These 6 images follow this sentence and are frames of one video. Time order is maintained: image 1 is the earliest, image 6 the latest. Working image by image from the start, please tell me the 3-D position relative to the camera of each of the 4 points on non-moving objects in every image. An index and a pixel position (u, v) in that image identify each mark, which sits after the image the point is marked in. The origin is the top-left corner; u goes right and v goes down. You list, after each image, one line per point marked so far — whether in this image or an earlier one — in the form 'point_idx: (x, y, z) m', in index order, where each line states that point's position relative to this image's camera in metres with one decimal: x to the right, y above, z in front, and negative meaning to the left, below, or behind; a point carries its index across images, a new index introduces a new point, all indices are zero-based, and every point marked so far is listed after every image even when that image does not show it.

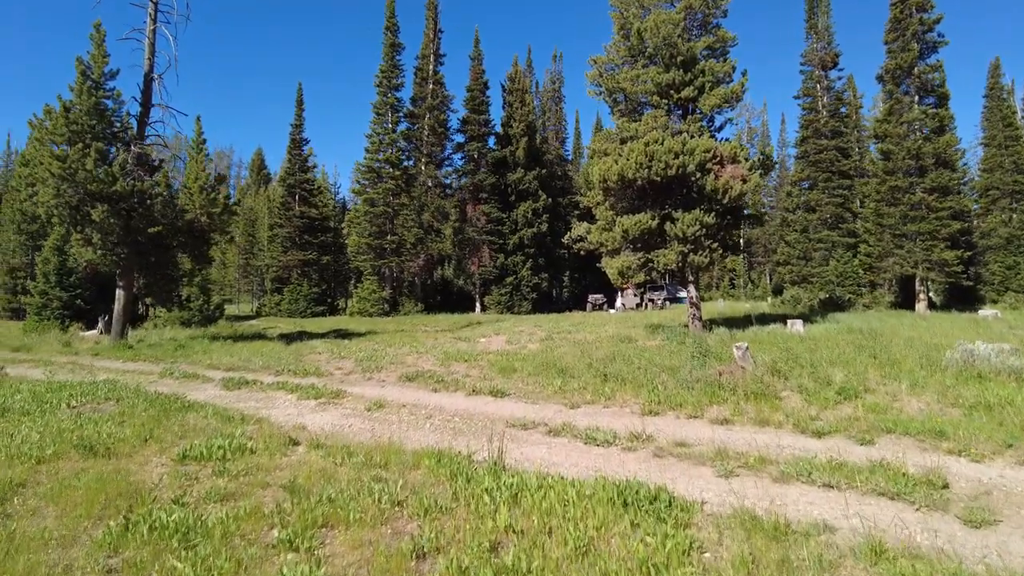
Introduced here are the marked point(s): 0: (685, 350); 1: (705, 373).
0: (+3.4, -1.2, +12.9) m
1: (+2.9, -1.3, +9.8) m
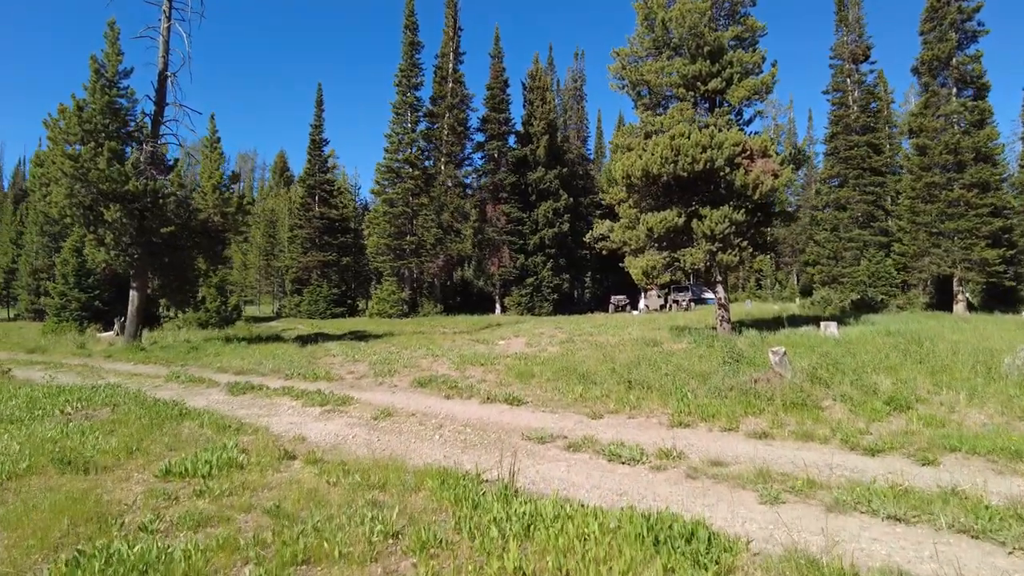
0: (+3.8, -1.3, +12.1) m
1: (+3.1, -1.3, +9.0) m
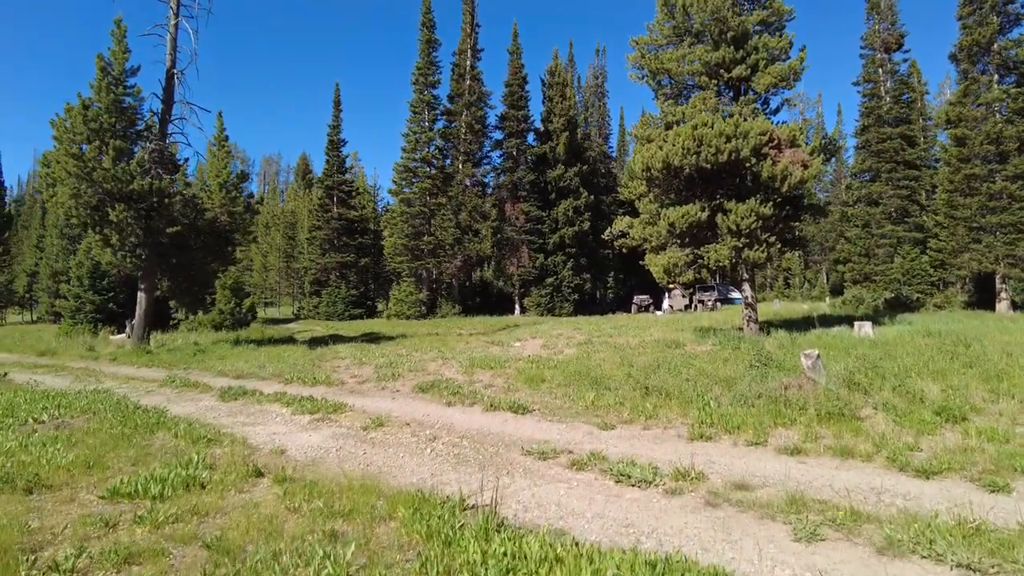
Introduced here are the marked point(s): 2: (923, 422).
0: (+3.9, -1.2, +11.2) m
1: (+3.2, -1.3, +8.1) m
2: (+4.2, -1.4, +6.6) m
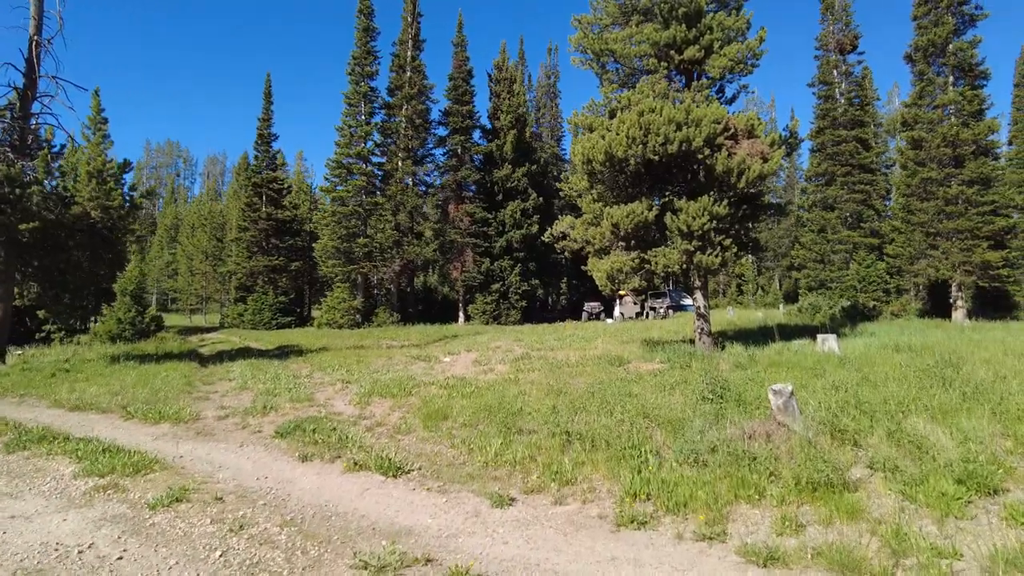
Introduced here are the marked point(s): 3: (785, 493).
0: (+2.5, -1.4, +9.2) m
1: (+1.9, -1.4, +6.1) m
2: (+3.1, -1.5, +4.6) m
3: (+2.1, -1.5, +4.9) m
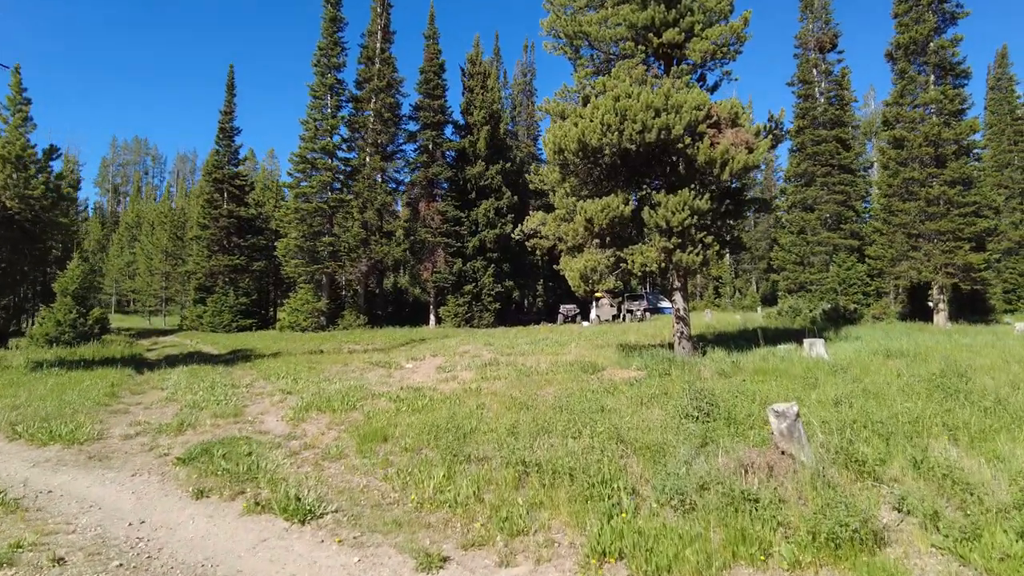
0: (+2.0, -1.4, +8.0) m
1: (+1.5, -1.4, +4.9) m
2: (+2.7, -1.5, +3.5) m
3: (+1.7, -1.5, +3.8) m
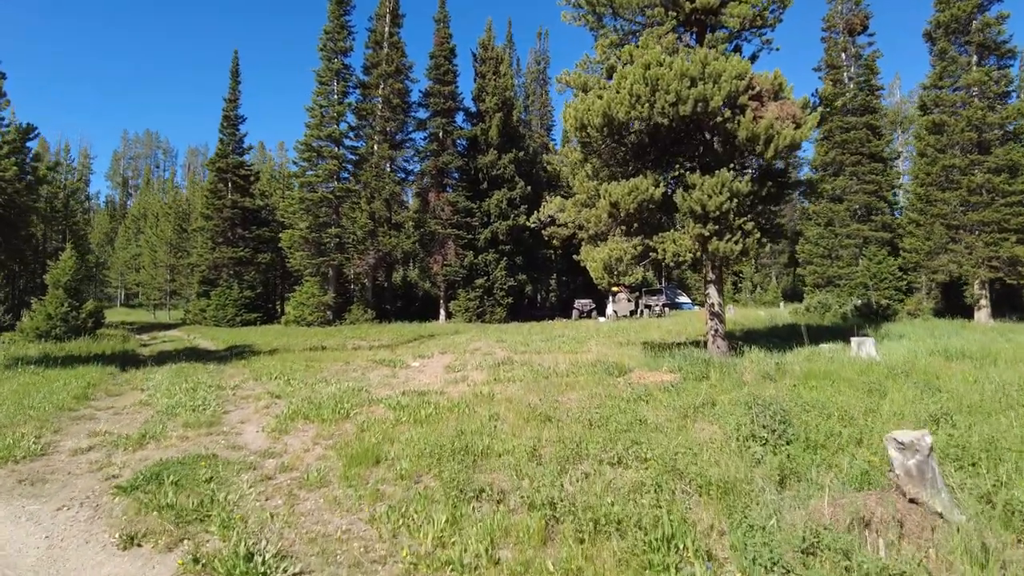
0: (+2.2, -1.3, +6.7) m
1: (+1.6, -1.3, +3.6) m
2: (+2.8, -1.4, +2.1) m
3: (+1.8, -1.4, +2.4) m
